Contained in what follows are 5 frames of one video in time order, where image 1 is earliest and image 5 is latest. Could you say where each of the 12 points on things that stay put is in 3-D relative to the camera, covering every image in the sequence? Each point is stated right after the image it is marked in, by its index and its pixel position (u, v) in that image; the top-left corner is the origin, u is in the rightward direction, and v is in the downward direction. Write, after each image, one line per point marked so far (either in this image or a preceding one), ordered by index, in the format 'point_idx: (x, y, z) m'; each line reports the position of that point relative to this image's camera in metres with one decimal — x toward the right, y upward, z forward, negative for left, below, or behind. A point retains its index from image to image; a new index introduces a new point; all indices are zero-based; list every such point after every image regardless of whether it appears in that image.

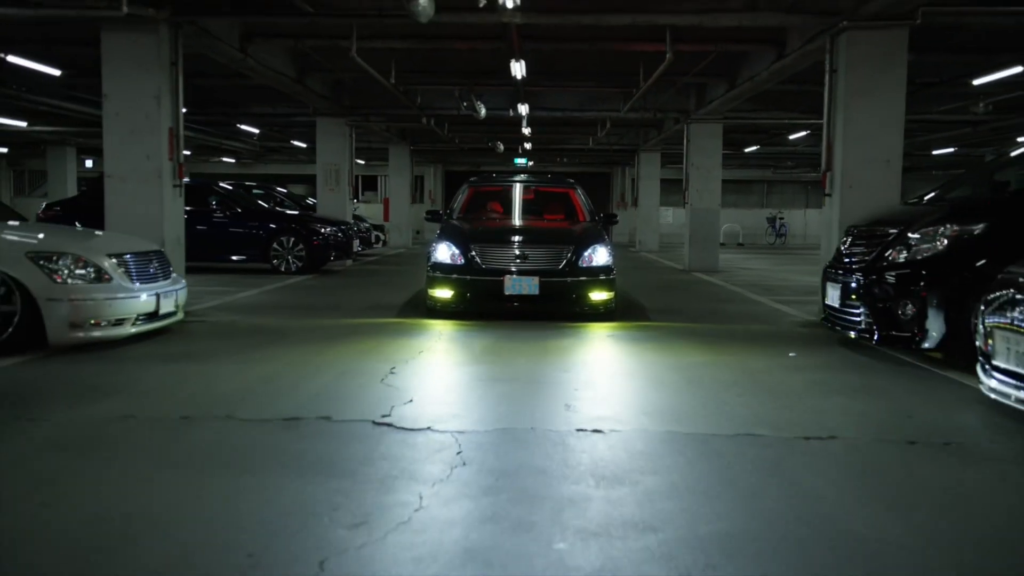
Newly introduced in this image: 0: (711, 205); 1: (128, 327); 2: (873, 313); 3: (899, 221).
0: (+3.9, +1.7, +17.5) m
1: (-3.2, -0.3, +7.4) m
2: (+2.9, -0.2, +7.2) m
3: (+3.4, +0.6, +7.8) m
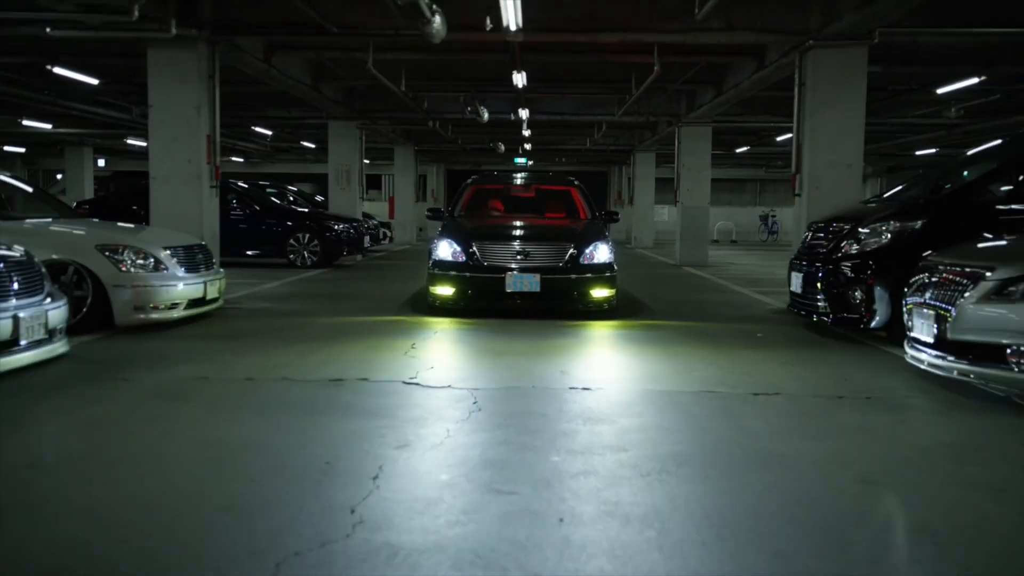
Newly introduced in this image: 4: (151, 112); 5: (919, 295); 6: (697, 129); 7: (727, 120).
0: (+4.0, +1.8, +18.6) m
1: (-3.2, -0.2, +8.5) m
2: (+3.0, -0.1, +8.3) m
3: (+3.4, +0.7, +8.9) m
4: (-4.2, +2.0, +10.2) m
5: (+2.8, 0.0, +6.1) m
6: (+3.9, +3.4, +18.9) m
7: (+4.7, +3.6, +19.1) m
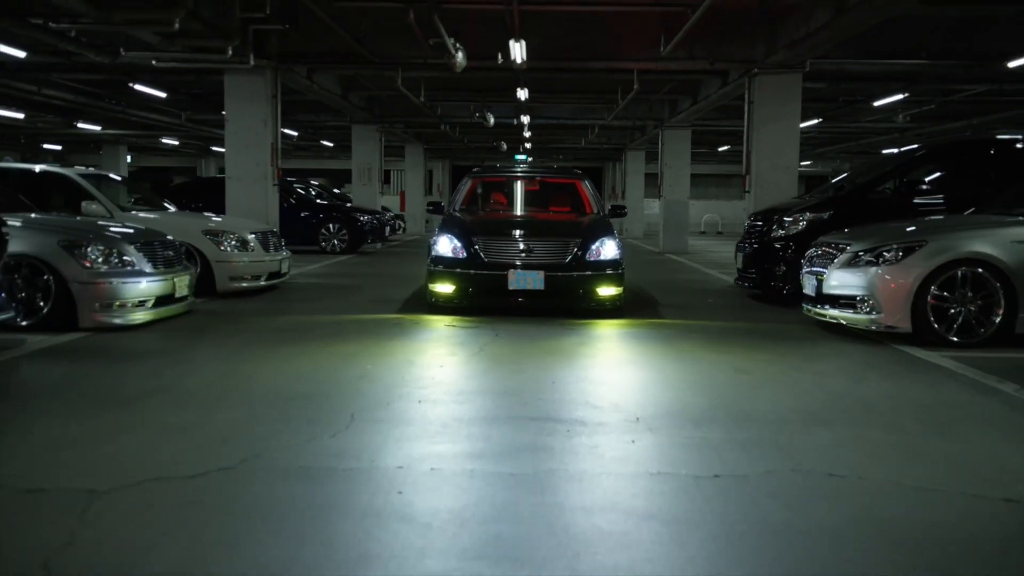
0: (+4.0, +2.2, +21.1) m
1: (-3.1, +0.1, +11.0) m
2: (+3.0, +0.2, +10.8) m
3: (+3.5, +1.0, +11.3) m
4: (-4.1, +2.3, +12.6) m
5: (+2.9, +0.2, +8.6) m
6: (+4.0, +3.8, +21.3) m
7: (+4.7, +4.0, +21.6) m
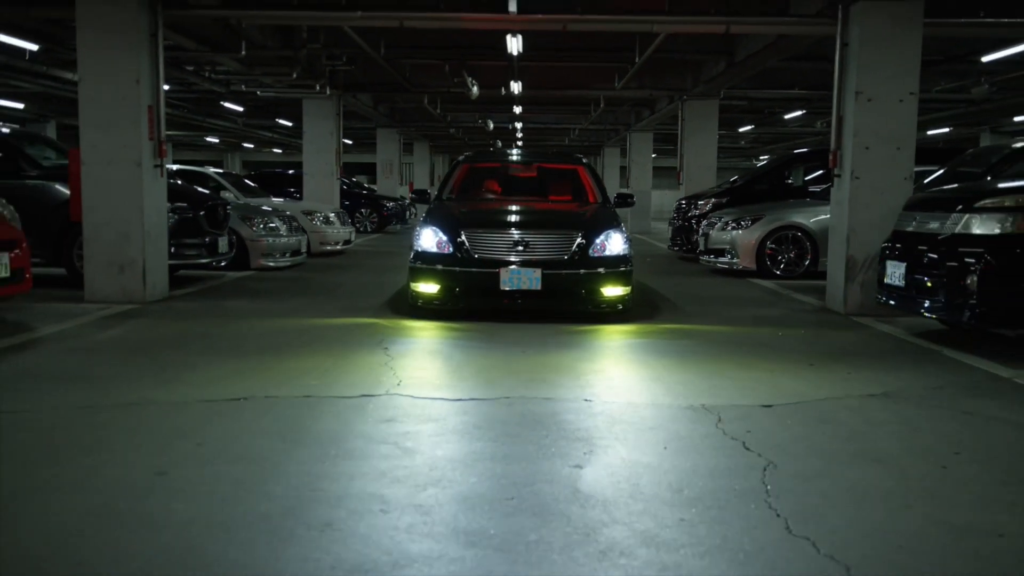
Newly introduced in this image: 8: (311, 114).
0: (+3.9, +2.9, +25.9) m
1: (-3.1, +0.7, +15.8) m
2: (+3.0, +0.9, +15.7) m
3: (+3.5, +1.7, +16.2) m
4: (-4.1, +3.0, +17.4) m
5: (+2.9, +0.9, +13.5) m
6: (+3.9, +4.6, +26.2) m
7: (+4.6, +4.8, +26.4) m
8: (-3.9, +3.4, +17.4) m
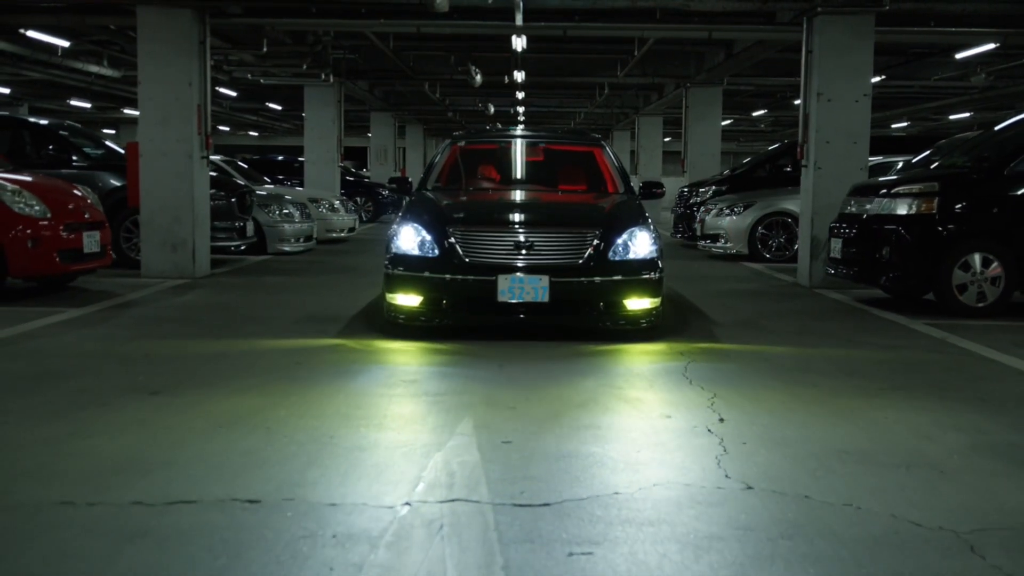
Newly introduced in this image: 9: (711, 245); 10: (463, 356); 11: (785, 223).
0: (+4.0, +3.4, +27.1) m
1: (-3.0, +1.1, +17.0) m
2: (+3.1, +1.2, +16.9) m
3: (+3.6, +2.1, +17.5) m
4: (-4.0, +3.4, +18.6) m
5: (+3.0, +1.2, +14.7) m
6: (+4.0, +5.1, +27.4) m
7: (+4.7, +5.3, +27.6) m
8: (-3.8, +3.8, +18.6) m
9: (+3.0, +0.7, +14.1) m
10: (-0.3, -0.4, +5.6) m
11: (+4.1, +1.0, +13.6) m
